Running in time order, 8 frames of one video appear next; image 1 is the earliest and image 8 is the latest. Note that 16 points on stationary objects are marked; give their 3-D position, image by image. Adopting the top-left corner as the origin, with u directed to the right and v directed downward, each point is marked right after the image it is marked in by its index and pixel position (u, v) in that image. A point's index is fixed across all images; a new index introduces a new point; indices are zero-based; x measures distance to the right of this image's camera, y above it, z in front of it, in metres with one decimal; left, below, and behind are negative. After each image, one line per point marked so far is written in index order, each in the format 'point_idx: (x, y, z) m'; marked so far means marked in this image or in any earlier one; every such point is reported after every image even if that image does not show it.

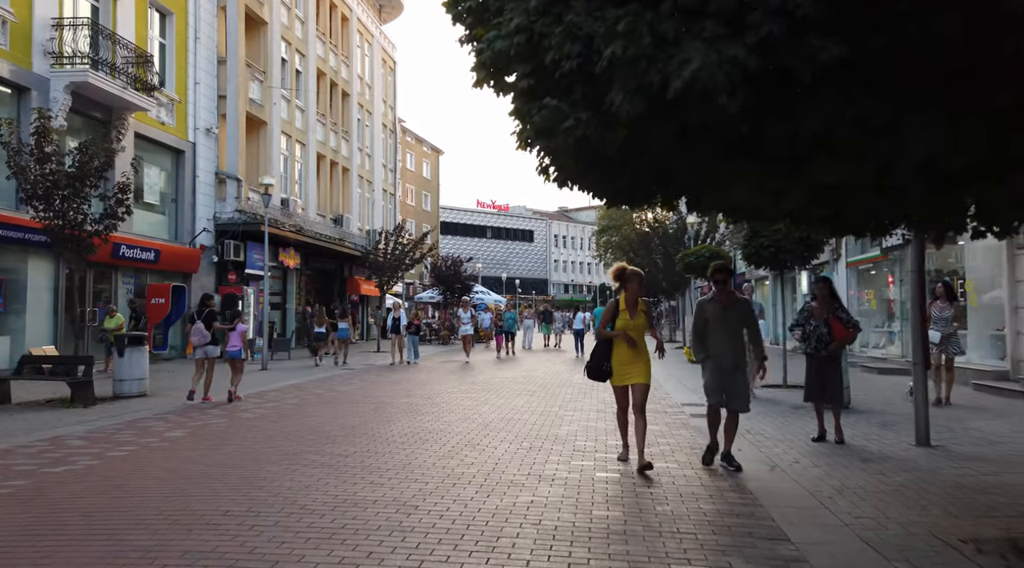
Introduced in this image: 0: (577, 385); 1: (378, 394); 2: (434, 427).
0: (+1.2, -1.8, +14.6) m
1: (-2.1, -1.8, +12.9) m
2: (-0.9, -1.6, +9.0) m
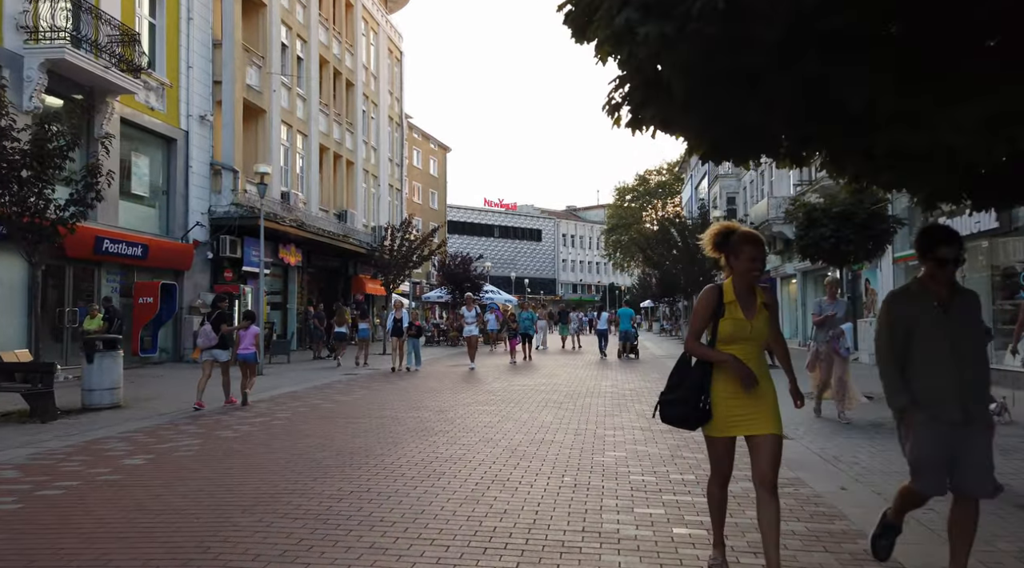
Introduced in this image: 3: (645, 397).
0: (+1.5, -1.8, +13.0) m
1: (-1.8, -1.7, +11.2) m
2: (-0.6, -1.5, +7.4) m
3: (+2.1, -1.8, +12.8) m
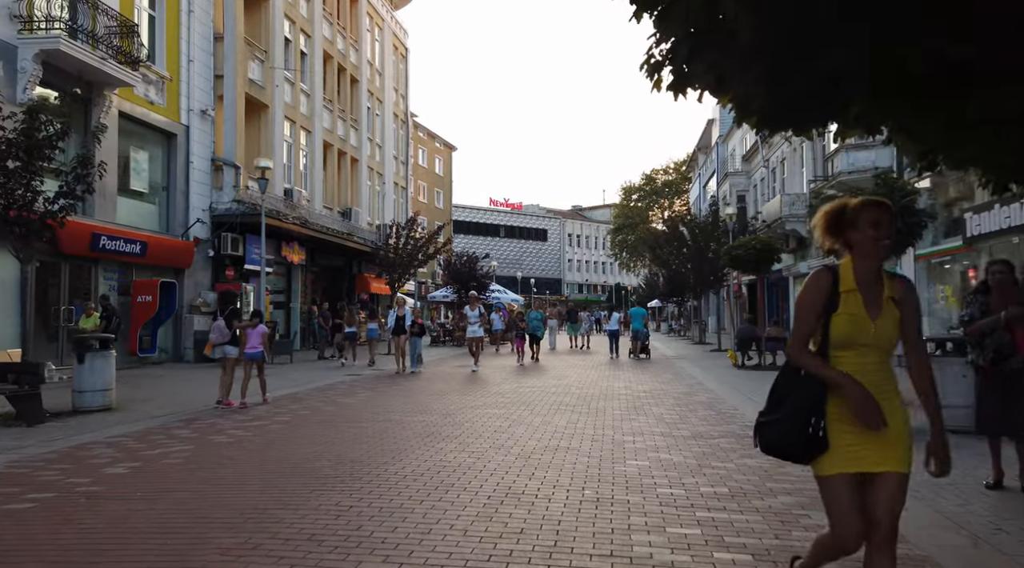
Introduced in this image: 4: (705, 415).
0: (+1.7, -1.7, +12.4) m
1: (-1.7, -1.7, +10.7) m
2: (-0.4, -1.5, +6.8) m
3: (+2.3, -1.8, +12.3) m
4: (+2.5, -1.7, +10.6) m
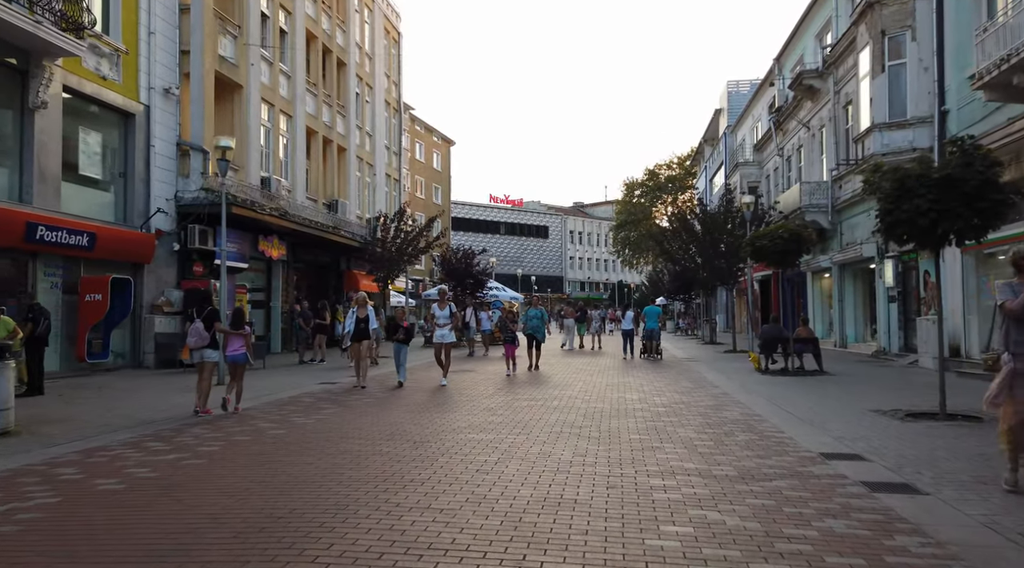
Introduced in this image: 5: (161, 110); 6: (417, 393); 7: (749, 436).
0: (+1.6, -1.7, +10.3) m
1: (-1.7, -1.6, +8.5) m
2: (-0.5, -1.4, +4.7) m
3: (+2.2, -1.7, +10.1) m
4: (+2.4, -1.6, +8.4) m
5: (-8.6, +4.3, +19.8) m
6: (-1.5, -1.7, +12.5) m
7: (+2.5, -1.6, +8.7) m
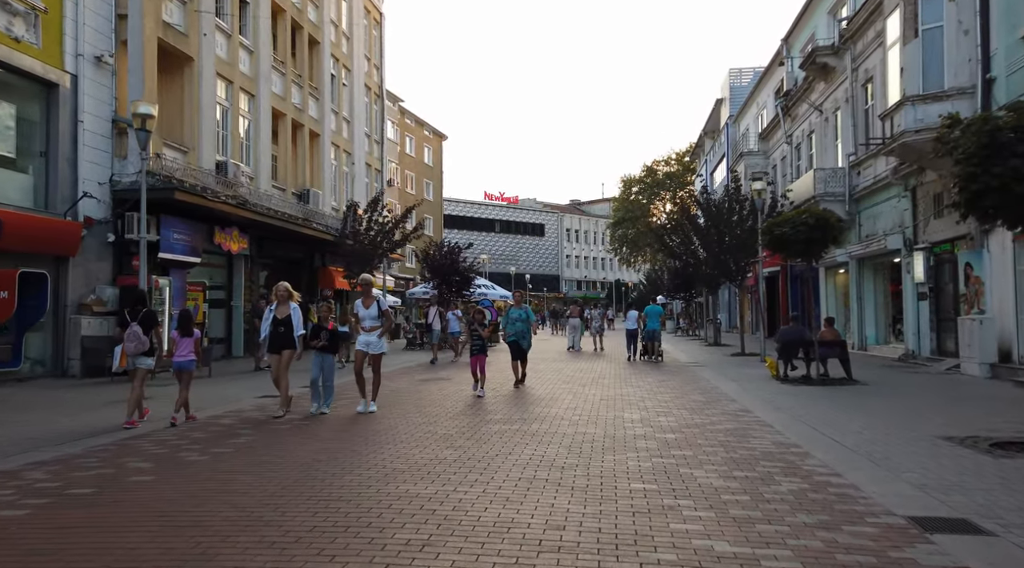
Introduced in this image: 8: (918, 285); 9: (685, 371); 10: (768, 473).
0: (+1.2, -1.6, +7.8) m
1: (-2.1, -1.5, +6.1) m
2: (-0.9, -1.3, +2.2) m
3: (+1.8, -1.6, +7.6) m
4: (+2.1, -1.5, +6.0) m
5: (-9.0, +4.3, +17.3) m
6: (-1.8, -1.6, +10.0) m
7: (+2.2, -1.5, +6.2) m
8: (+10.0, 0.0, +19.9) m
9: (+4.1, -2.0, +19.0) m
10: (+2.1, -1.5, +6.6) m
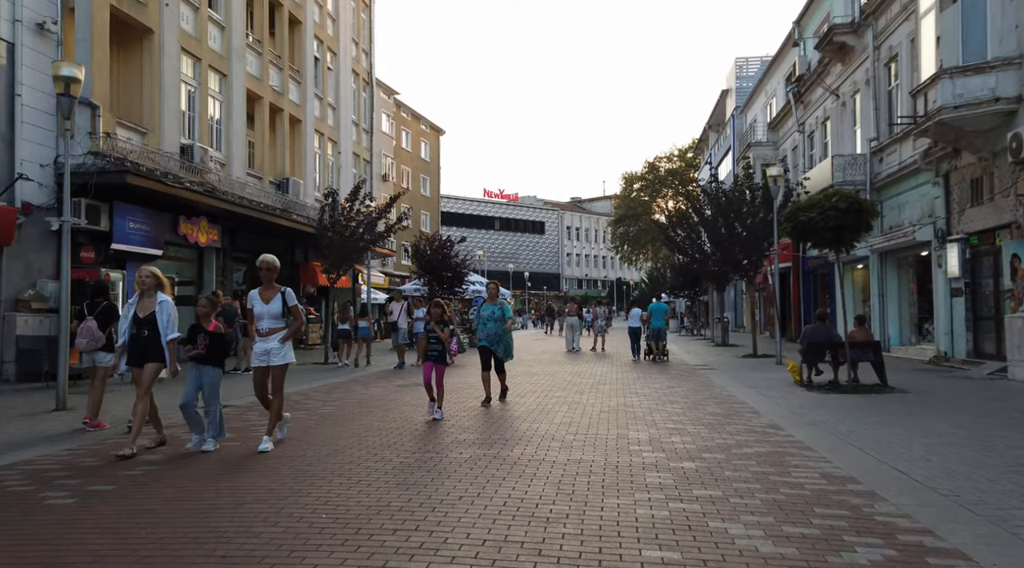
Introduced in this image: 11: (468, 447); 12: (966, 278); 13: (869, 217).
0: (+1.0, -1.5, +6.0) m
1: (-2.3, -1.4, +4.2) m
2: (-1.1, -1.2, +0.4) m
3: (+1.6, -1.5, +5.8) m
4: (+1.9, -1.4, +4.1) m
5: (-9.2, +4.5, +15.5) m
6: (-2.1, -1.5, +8.2) m
7: (+2.0, -1.4, +4.4) m
8: (+9.8, +0.1, +18.1) m
9: (+3.9, -1.9, +17.2) m
10: (+1.9, -1.4, +4.8) m
11: (-0.4, -1.5, +7.4) m
12: (+9.8, +0.1, +17.4) m
13: (+5.7, +1.1, +12.9) m
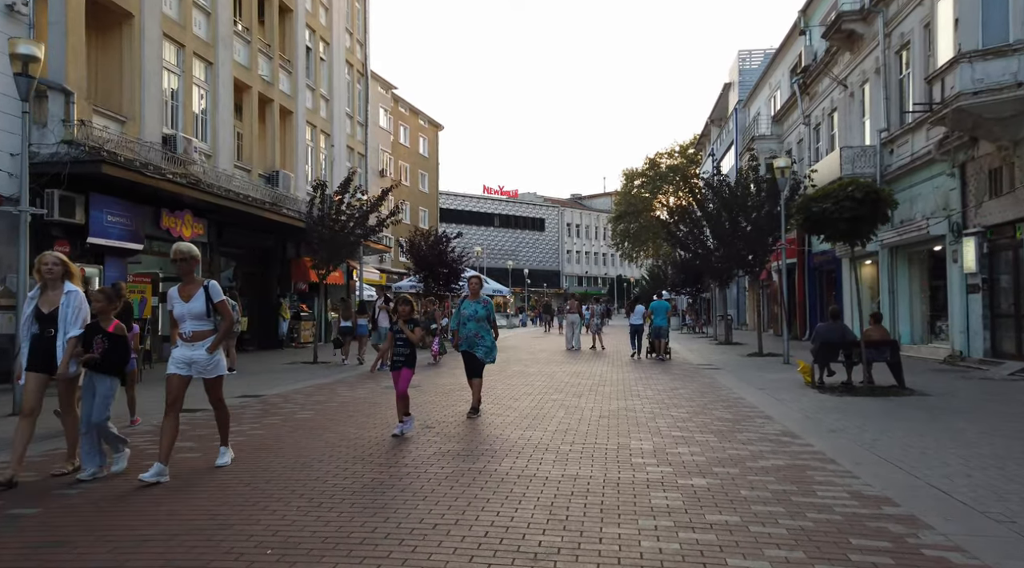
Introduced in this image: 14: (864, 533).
0: (+0.9, -1.4, +5.2) m
1: (-2.4, -1.4, +3.4) m
2: (-1.2, -1.2, -0.4) m
3: (+1.5, -1.4, +5.0) m
4: (+1.8, -1.4, +3.3) m
5: (-9.3, +4.5, +14.7) m
6: (-2.1, -1.5, +7.4) m
7: (+1.9, -1.4, +3.6) m
8: (+9.7, +0.2, +17.3) m
9: (+3.8, -1.8, +16.4) m
10: (+1.8, -1.4, +4.0) m
11: (-0.5, -1.4, +6.6) m
12: (+9.7, +0.2, +16.6) m
13: (+5.6, +1.1, +12.1) m
14: (+2.0, -1.4, +4.7) m
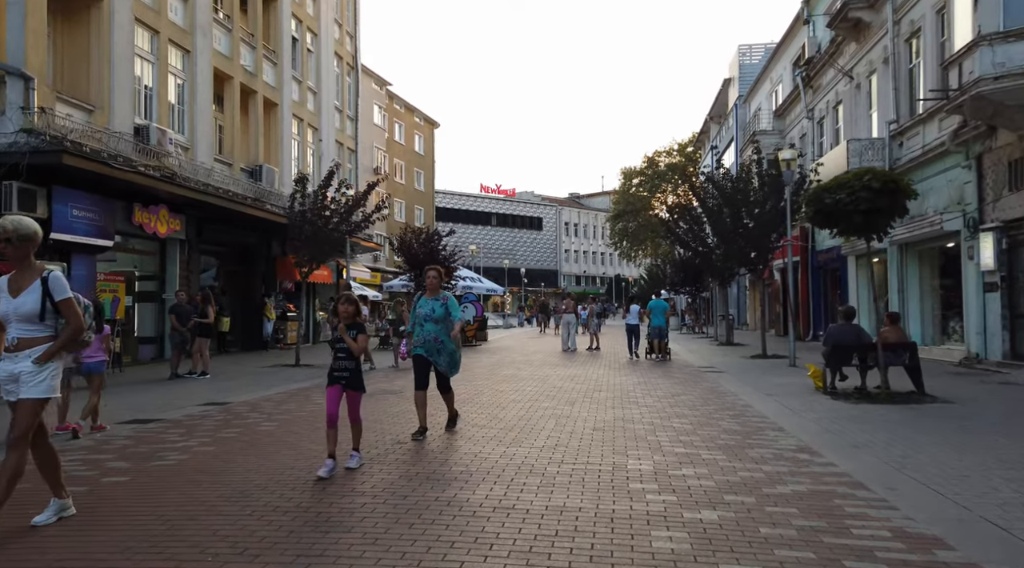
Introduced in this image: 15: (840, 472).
0: (+0.8, -1.4, +4.2) m
1: (-2.6, -1.3, +2.5) m
2: (-1.3, -1.2, -1.4) m
3: (+1.4, -1.4, +4.0) m
4: (+1.6, -1.4, +2.4) m
5: (-9.4, +4.6, +13.7) m
6: (-2.3, -1.4, +6.4) m
7: (+1.7, -1.4, +2.6) m
8: (+9.5, +0.2, +16.3) m
9: (+3.6, -1.8, +15.4) m
10: (+1.6, -1.4, +3.0) m
11: (-0.7, -1.4, +5.6) m
12: (+9.5, +0.2, +15.7) m
13: (+5.4, +1.2, +11.1) m
14: (+1.9, -1.4, +3.7) m
15: (+2.6, -1.5, +6.4) m
